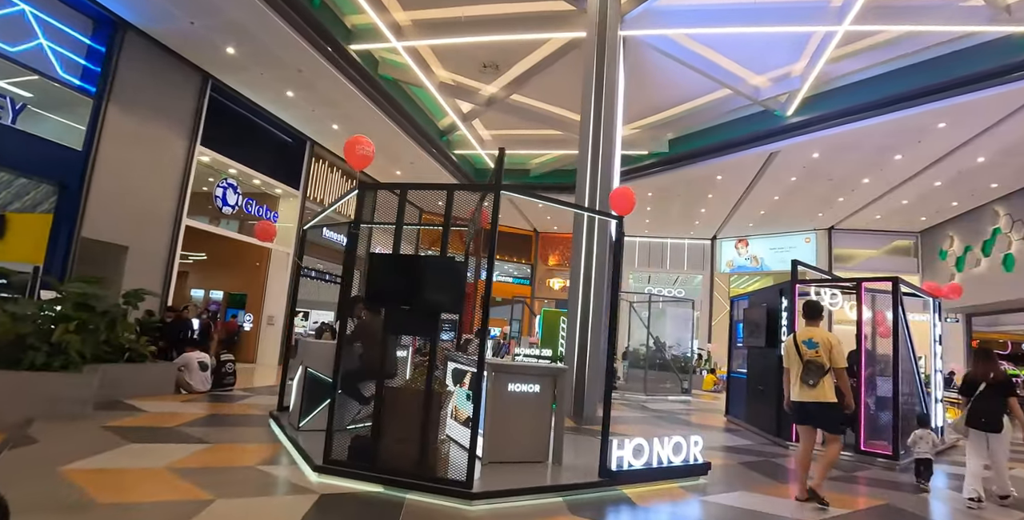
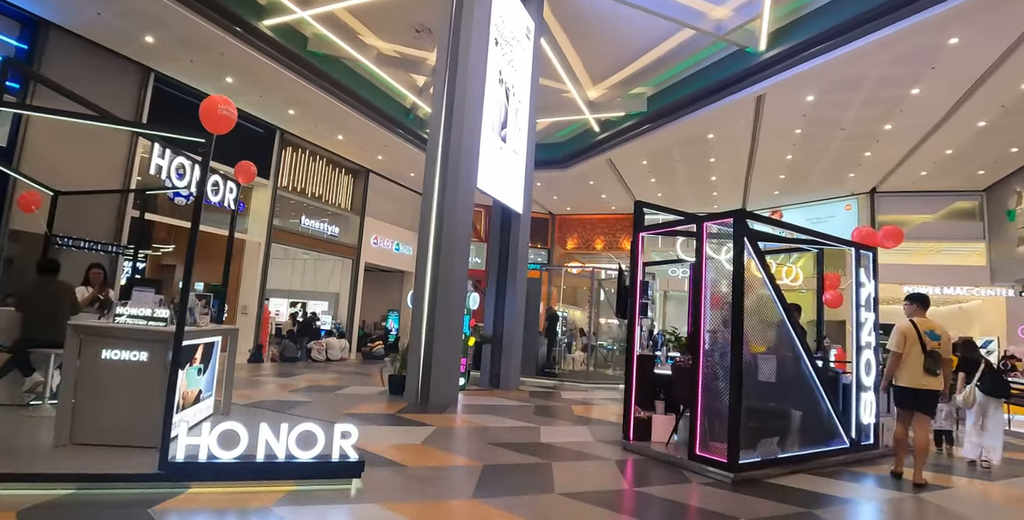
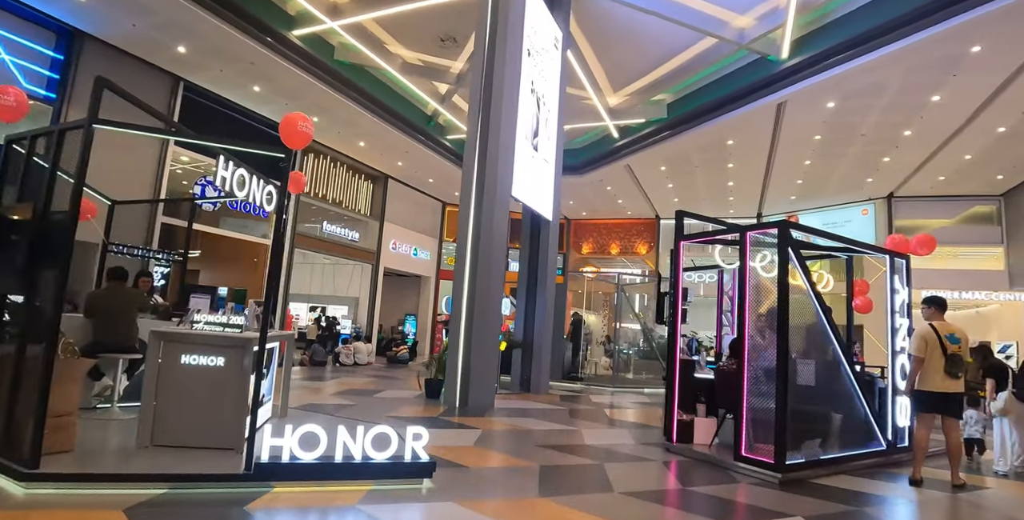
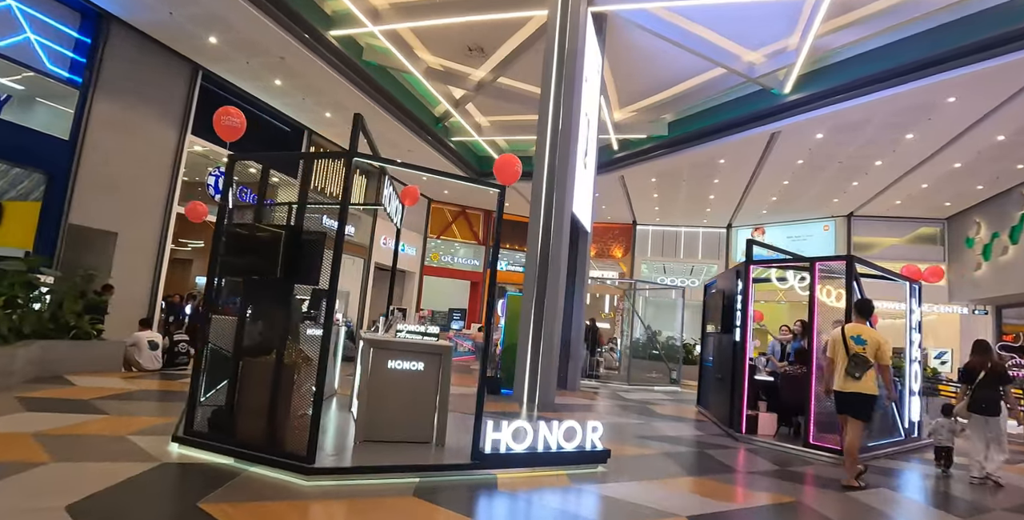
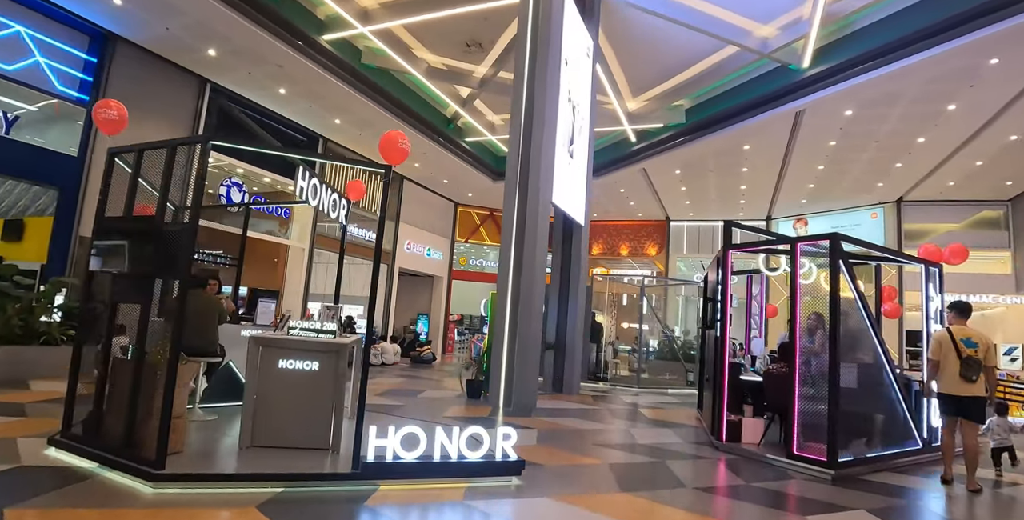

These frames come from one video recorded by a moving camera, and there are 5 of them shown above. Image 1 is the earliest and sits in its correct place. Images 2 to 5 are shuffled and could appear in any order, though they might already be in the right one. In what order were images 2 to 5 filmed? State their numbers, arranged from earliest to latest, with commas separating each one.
4, 5, 3, 2
